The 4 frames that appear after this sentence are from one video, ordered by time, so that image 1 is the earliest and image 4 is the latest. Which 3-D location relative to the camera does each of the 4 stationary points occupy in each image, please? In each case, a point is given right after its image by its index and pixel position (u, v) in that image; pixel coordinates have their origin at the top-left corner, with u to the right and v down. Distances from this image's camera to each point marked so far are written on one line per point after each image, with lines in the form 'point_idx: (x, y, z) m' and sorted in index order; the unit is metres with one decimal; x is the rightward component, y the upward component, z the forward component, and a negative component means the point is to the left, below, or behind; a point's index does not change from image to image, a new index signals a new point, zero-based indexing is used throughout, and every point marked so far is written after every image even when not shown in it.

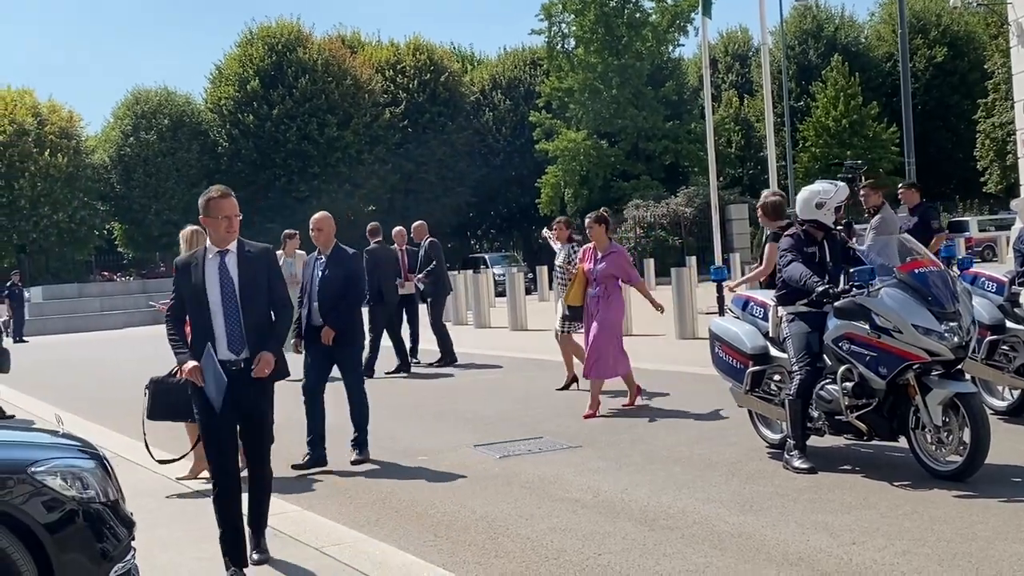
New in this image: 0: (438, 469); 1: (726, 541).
0: (-0.6, -1.4, +8.4) m
1: (+1.3, -1.5, +6.5) m
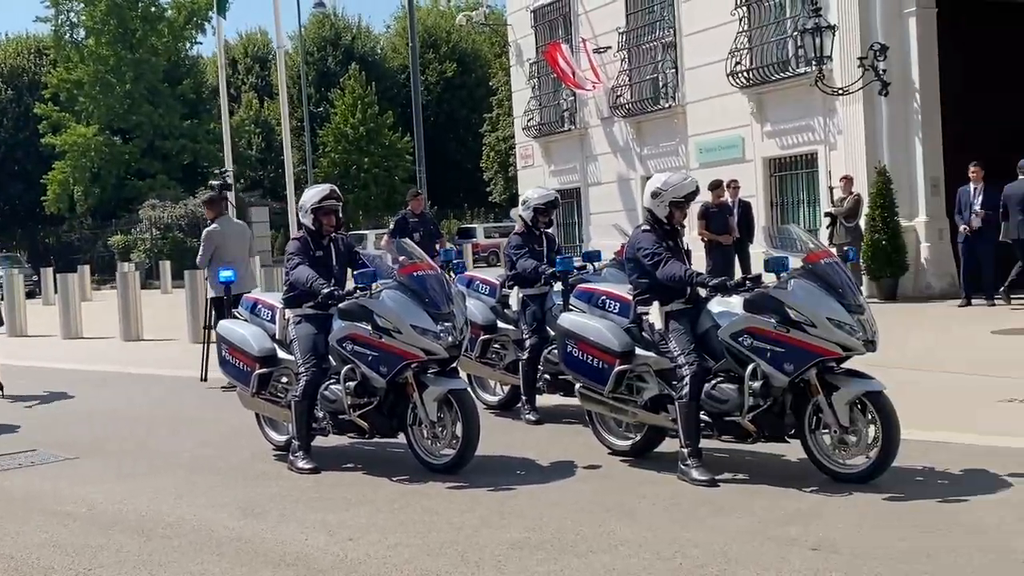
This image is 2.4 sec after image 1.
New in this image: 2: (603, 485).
0: (-4.1, -1.4, +7.6) m
1: (-1.7, -1.5, +6.4) m
2: (+0.6, -1.3, +7.1) m
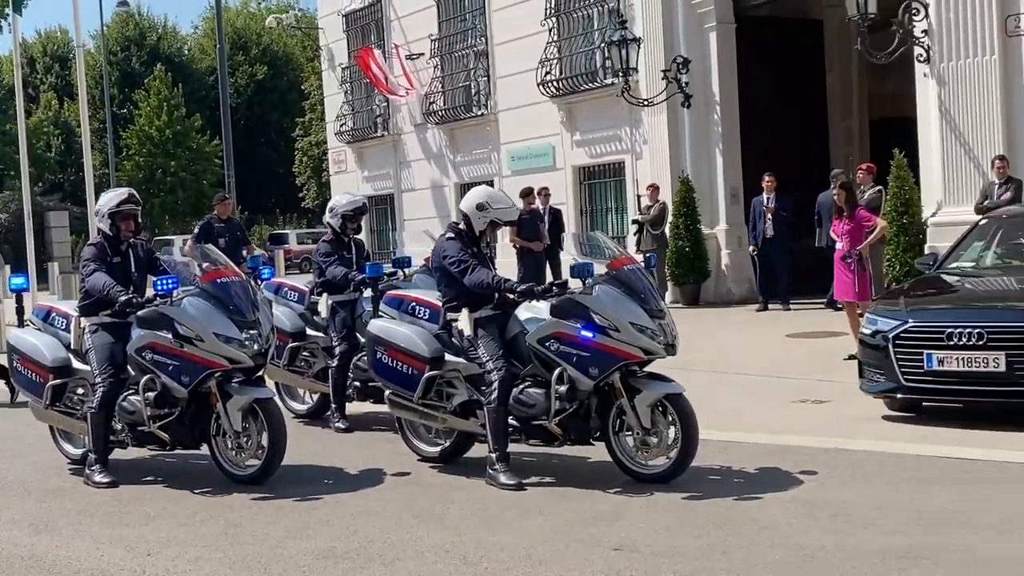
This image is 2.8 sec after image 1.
0: (-5.3, -1.5, +7.0) m
1: (-2.8, -1.5, +6.1) m
2: (-0.6, -1.3, +7.1) m
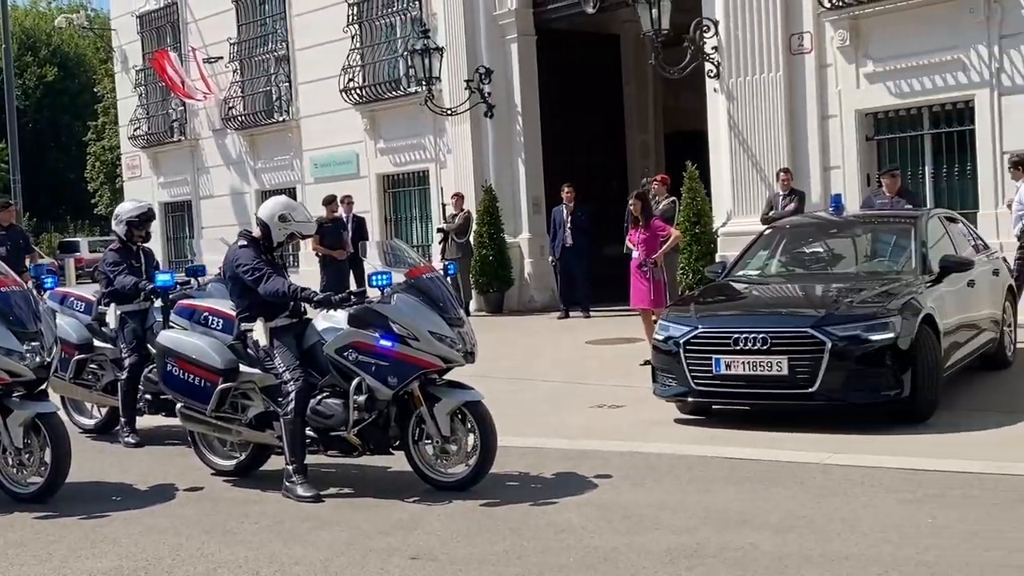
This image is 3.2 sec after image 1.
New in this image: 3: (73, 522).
0: (-6.5, -1.5, +6.2) m
1: (-3.9, -1.6, +5.6) m
2: (-1.9, -1.4, +6.9) m
3: (-2.6, -1.4, +6.6) m
